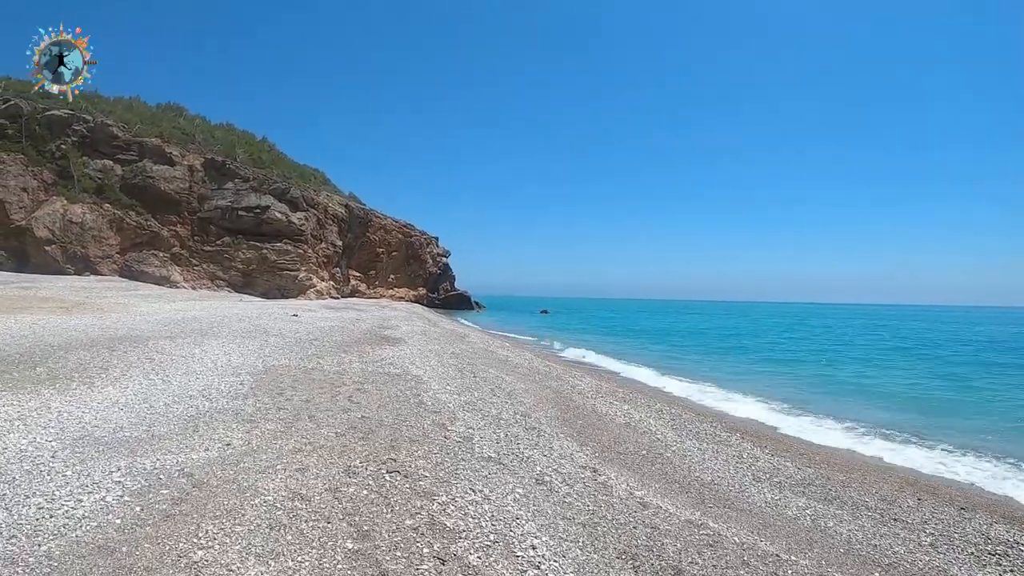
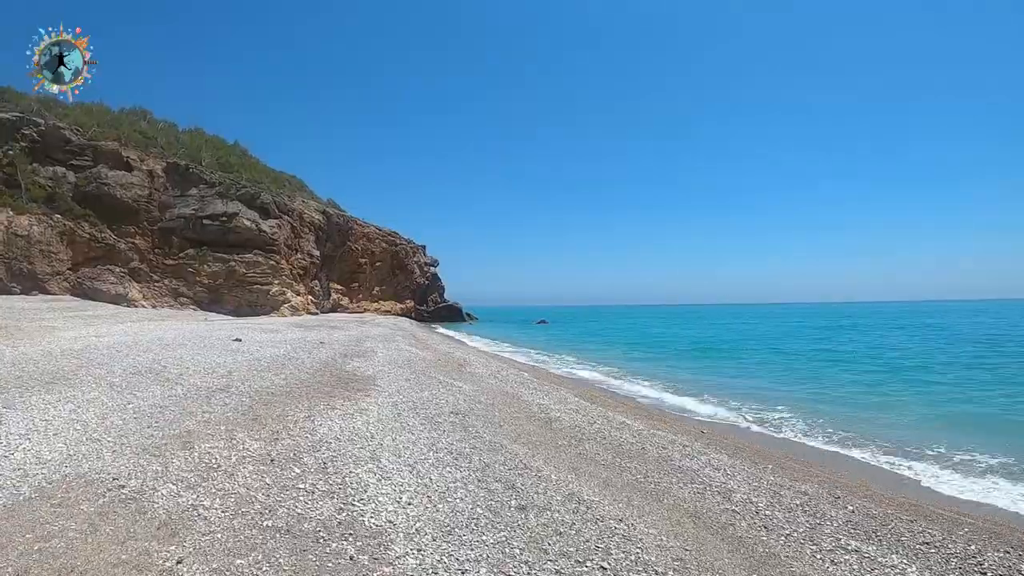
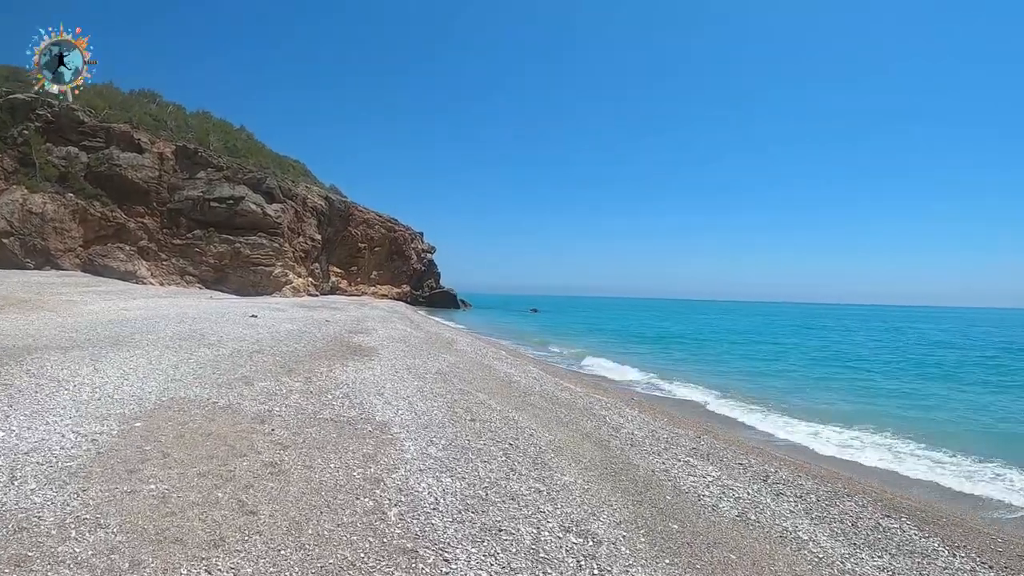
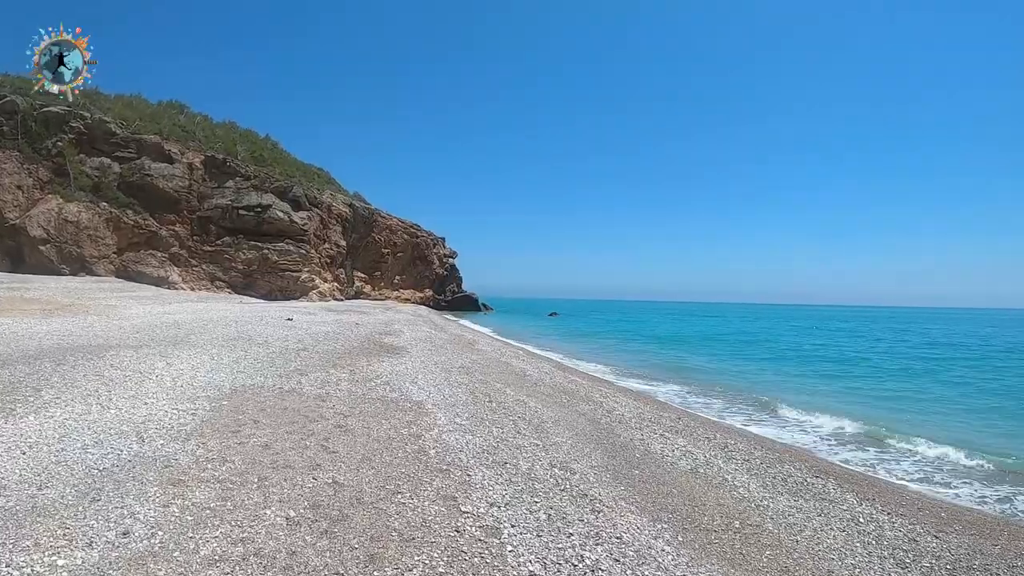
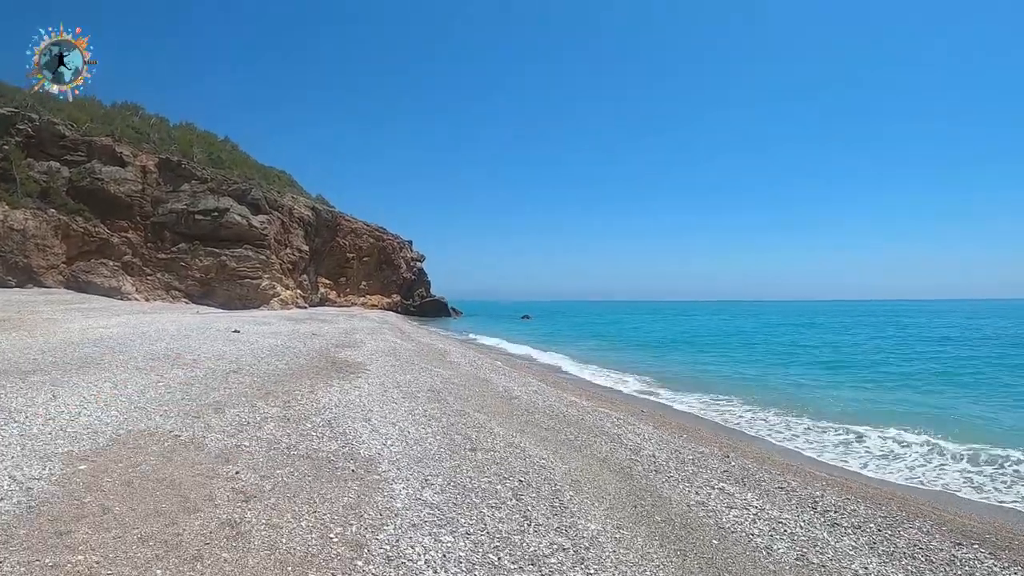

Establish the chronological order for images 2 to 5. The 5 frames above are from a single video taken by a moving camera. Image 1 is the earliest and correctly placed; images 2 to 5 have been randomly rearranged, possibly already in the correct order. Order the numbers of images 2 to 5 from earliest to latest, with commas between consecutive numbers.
4, 3, 5, 2
